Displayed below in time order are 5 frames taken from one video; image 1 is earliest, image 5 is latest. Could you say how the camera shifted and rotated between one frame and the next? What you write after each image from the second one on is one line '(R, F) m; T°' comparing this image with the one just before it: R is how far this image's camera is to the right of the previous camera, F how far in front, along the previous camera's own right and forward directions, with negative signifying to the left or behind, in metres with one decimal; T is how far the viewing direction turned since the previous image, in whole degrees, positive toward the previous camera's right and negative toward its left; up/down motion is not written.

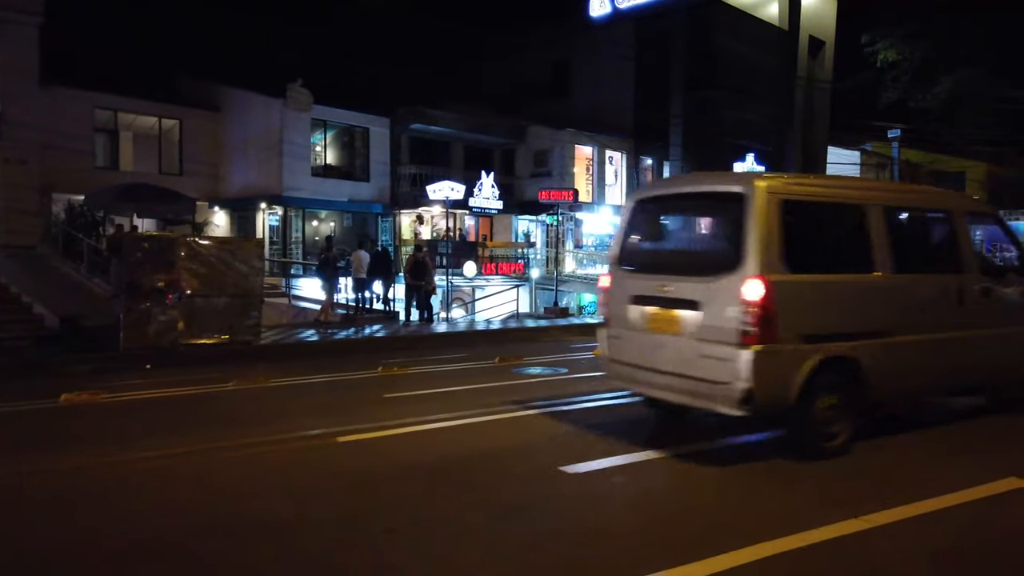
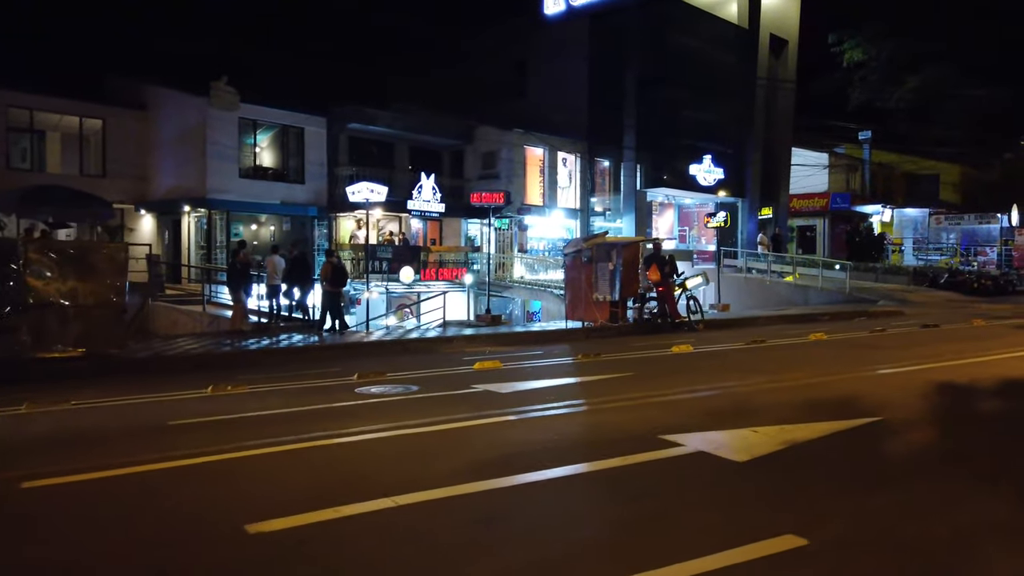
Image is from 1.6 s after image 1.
(+1.9, +0.9) m; 0°
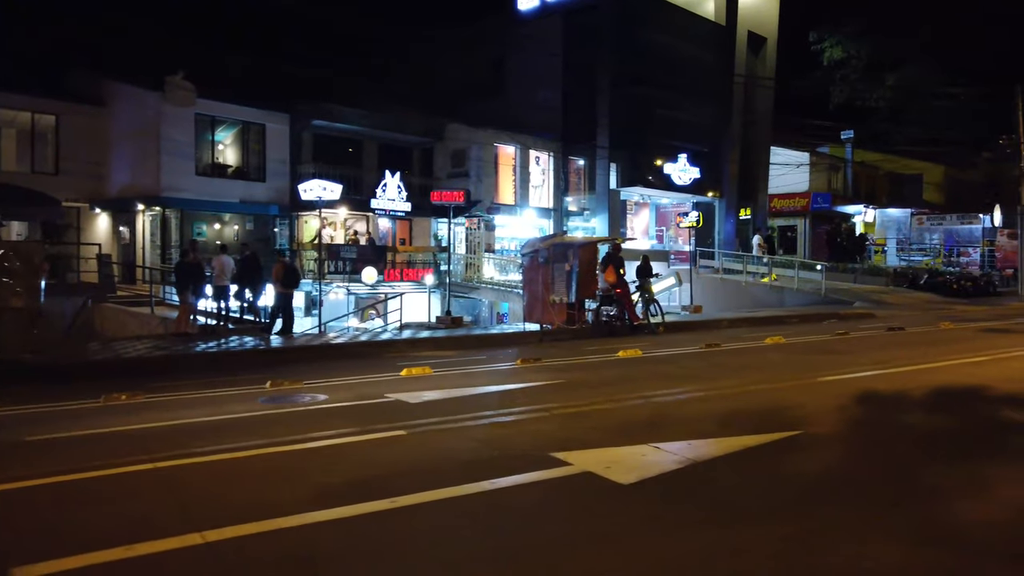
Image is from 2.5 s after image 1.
(+0.9, +0.6) m; 0°
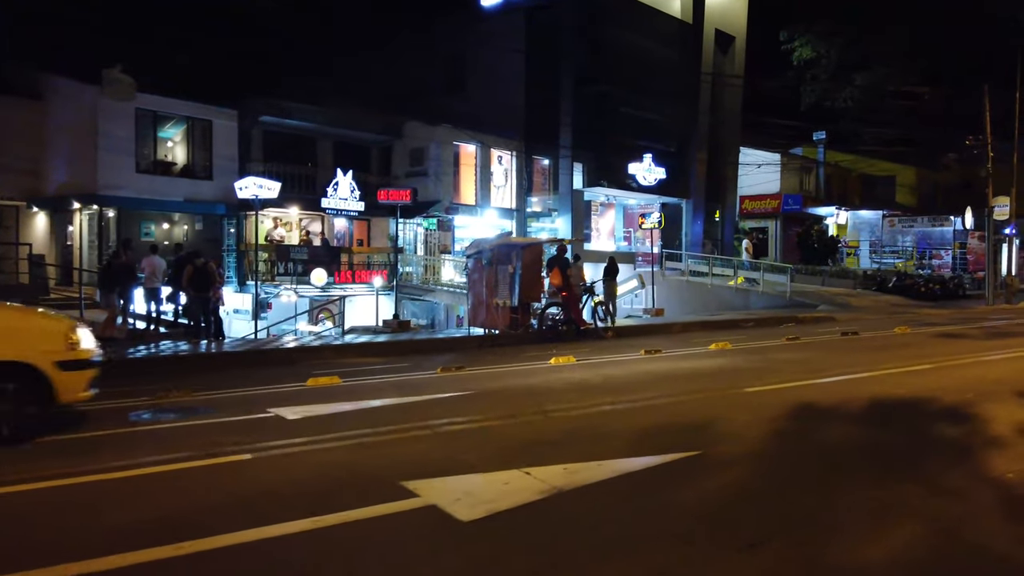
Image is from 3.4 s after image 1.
(+1.0, +0.7) m; +1°
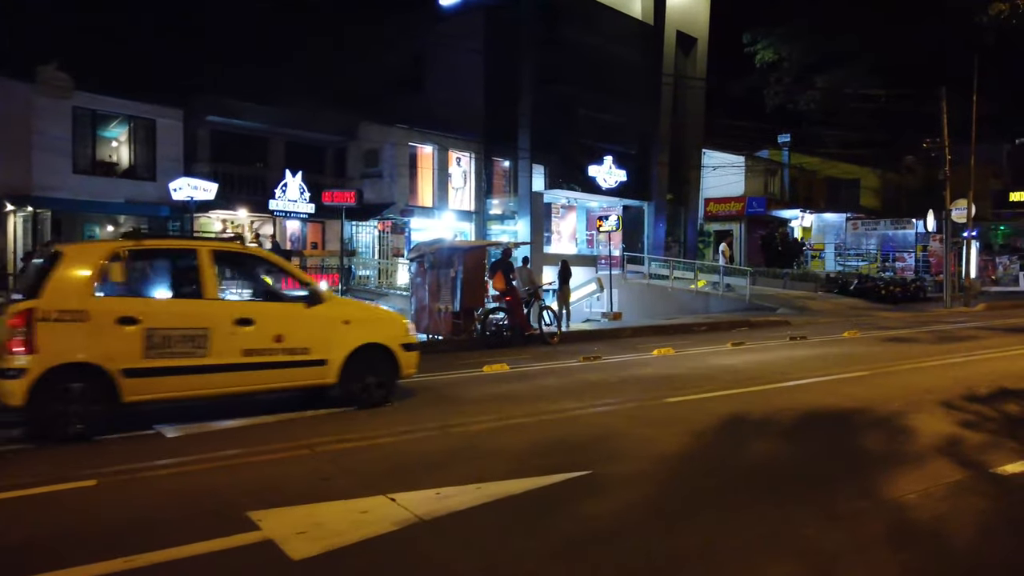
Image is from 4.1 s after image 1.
(+0.8, +0.4) m; +2°
